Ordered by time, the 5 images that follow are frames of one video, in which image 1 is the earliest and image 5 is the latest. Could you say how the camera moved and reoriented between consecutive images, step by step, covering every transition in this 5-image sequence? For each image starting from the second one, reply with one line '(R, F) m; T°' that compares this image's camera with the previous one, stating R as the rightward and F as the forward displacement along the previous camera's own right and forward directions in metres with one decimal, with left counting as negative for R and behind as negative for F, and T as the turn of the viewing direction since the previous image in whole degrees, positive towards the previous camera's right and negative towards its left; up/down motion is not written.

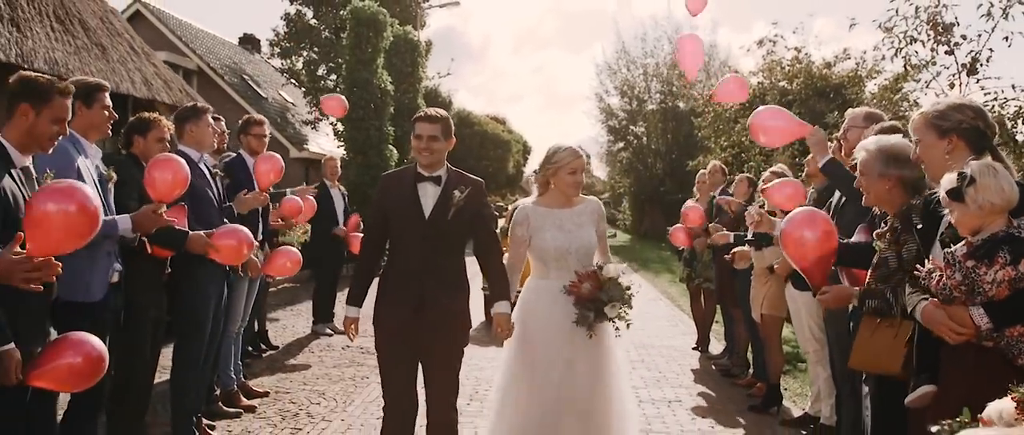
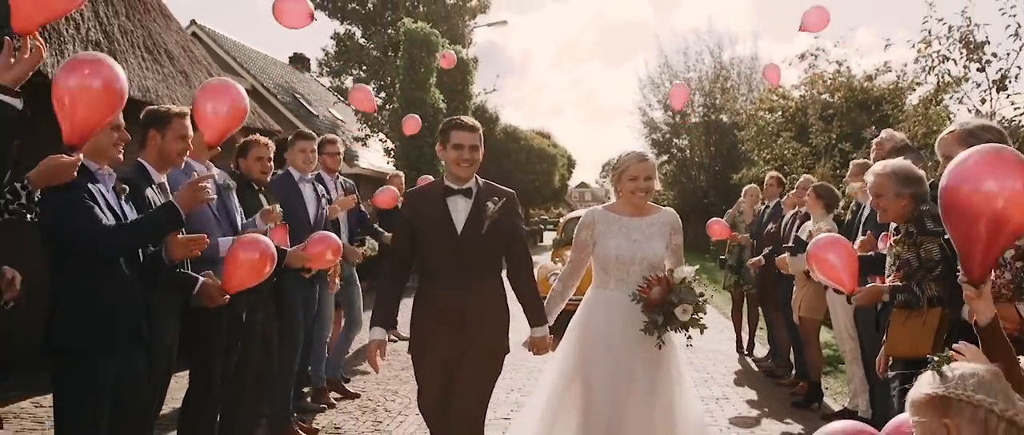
(-0.1, -0.6) m; -3°
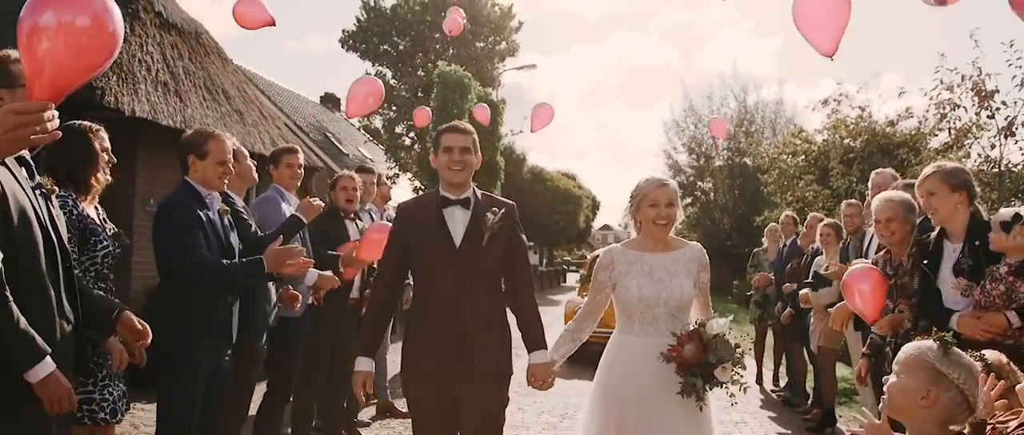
(-0.1, -0.6) m; -2°
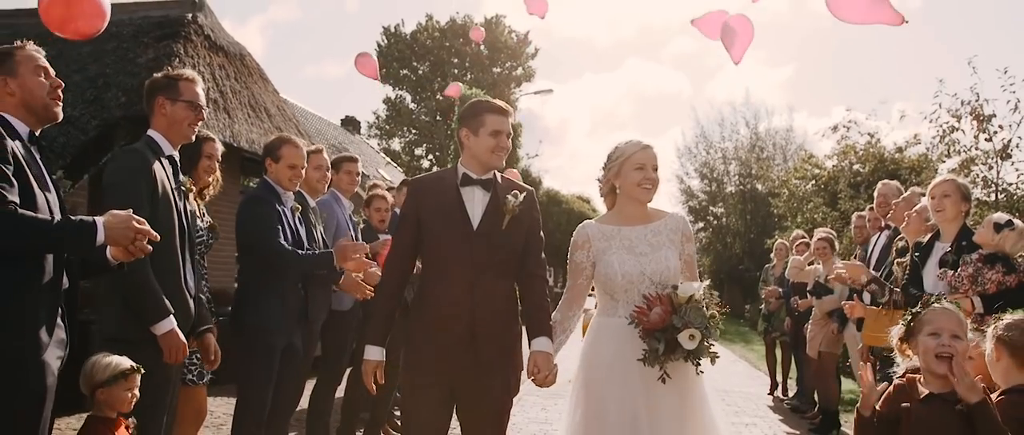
(-0.2, -0.6) m; -1°
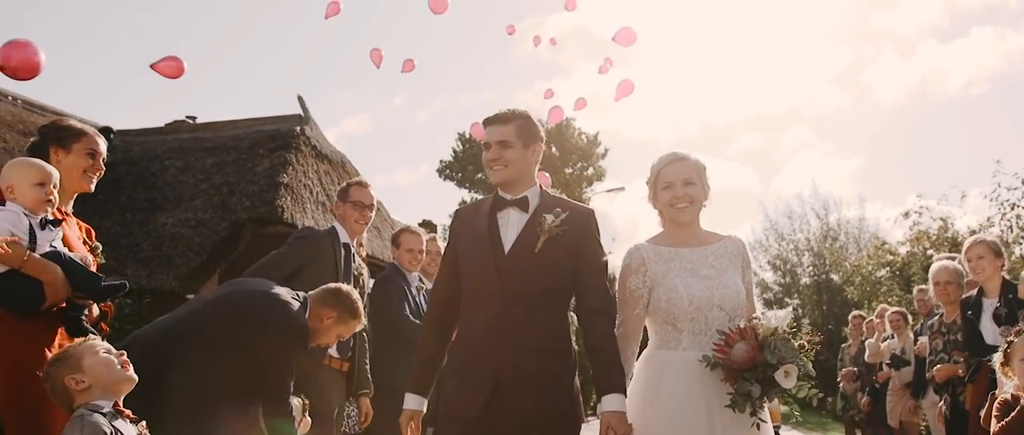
(-0.1, -0.8) m; -5°
